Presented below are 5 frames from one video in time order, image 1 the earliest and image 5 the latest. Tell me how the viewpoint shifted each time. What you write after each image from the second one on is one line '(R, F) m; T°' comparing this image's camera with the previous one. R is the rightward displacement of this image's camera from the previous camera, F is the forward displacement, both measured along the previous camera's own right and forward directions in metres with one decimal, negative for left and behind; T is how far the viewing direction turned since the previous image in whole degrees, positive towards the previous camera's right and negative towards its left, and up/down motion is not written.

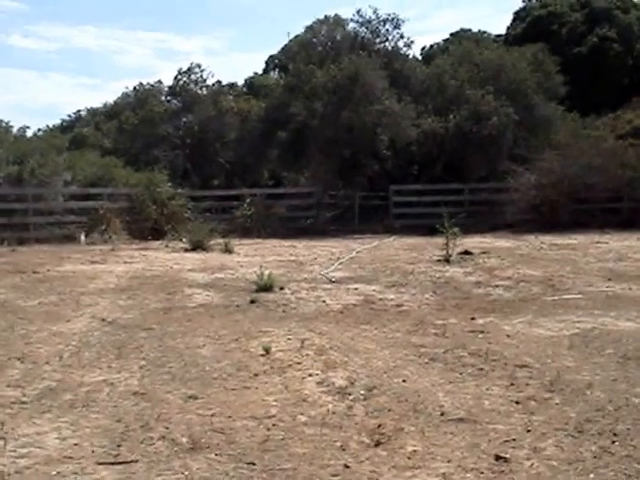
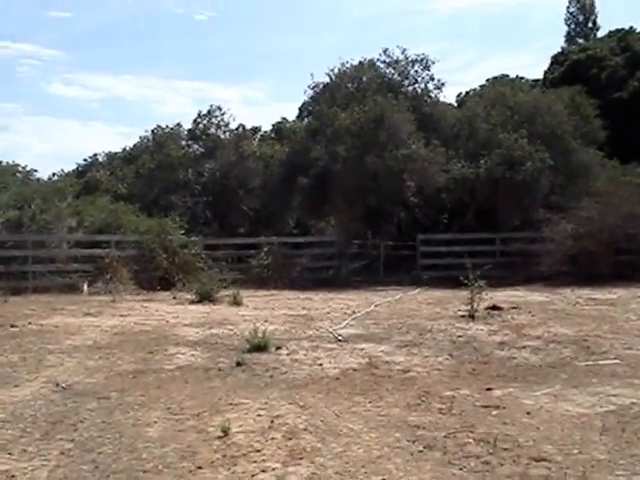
(+0.4, +1.4) m; -2°
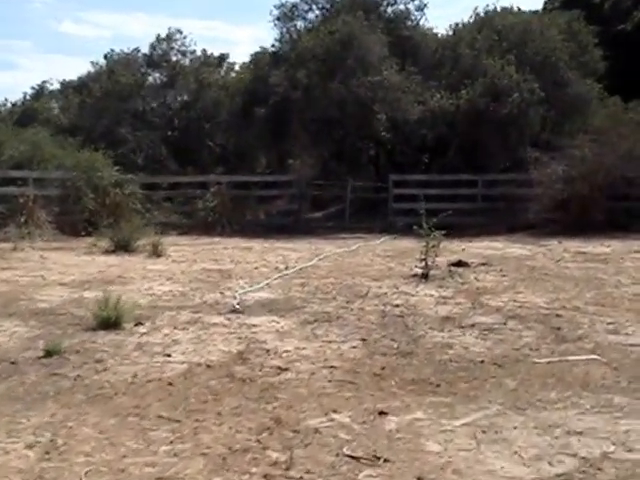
(+1.0, +3.0) m; 0°
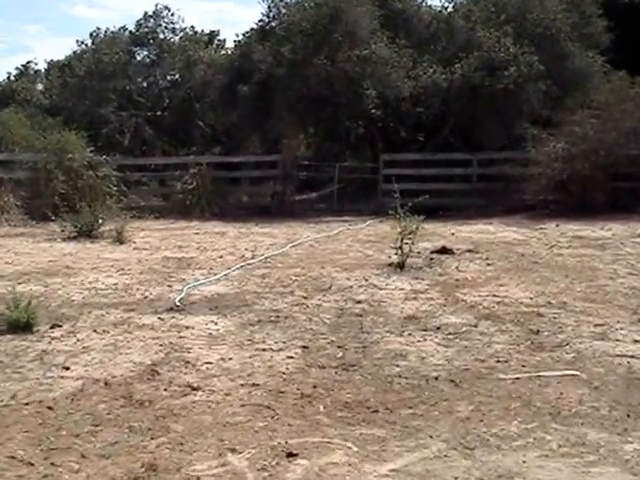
(+0.4, +1.1) m; -1°
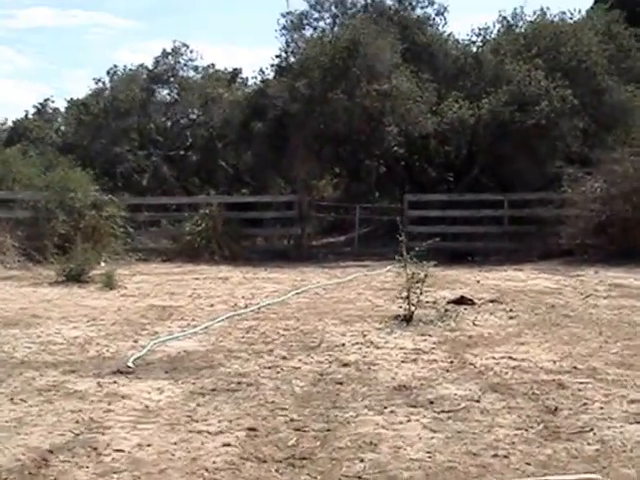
(+0.4, +1.3) m; -2°
